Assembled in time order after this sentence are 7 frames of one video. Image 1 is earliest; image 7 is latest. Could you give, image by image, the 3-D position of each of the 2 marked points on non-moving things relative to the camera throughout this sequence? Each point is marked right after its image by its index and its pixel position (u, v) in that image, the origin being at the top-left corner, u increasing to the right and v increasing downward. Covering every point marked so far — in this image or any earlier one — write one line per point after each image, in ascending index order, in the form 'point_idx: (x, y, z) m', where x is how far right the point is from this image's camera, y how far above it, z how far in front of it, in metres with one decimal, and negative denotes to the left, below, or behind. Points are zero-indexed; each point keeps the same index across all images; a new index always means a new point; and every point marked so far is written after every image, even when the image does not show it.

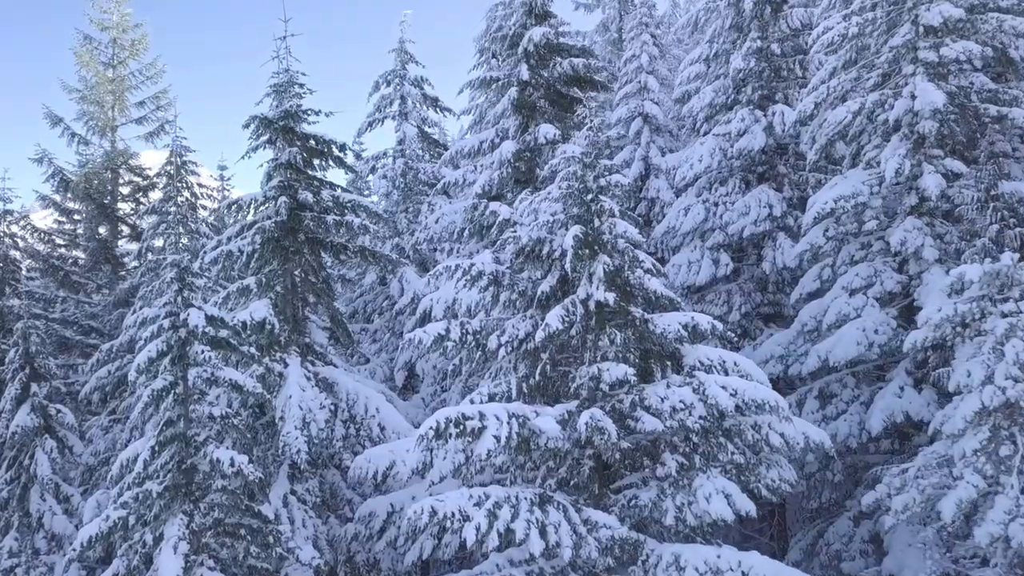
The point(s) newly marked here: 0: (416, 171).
0: (-2.4, +3.0, +14.1) m
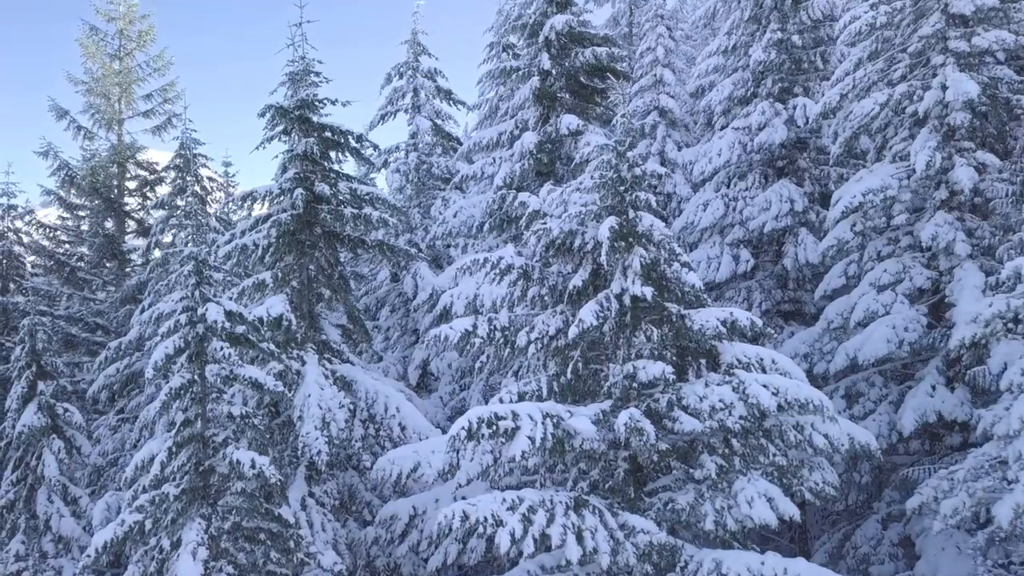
0: (-2.1, +3.1, +13.8) m
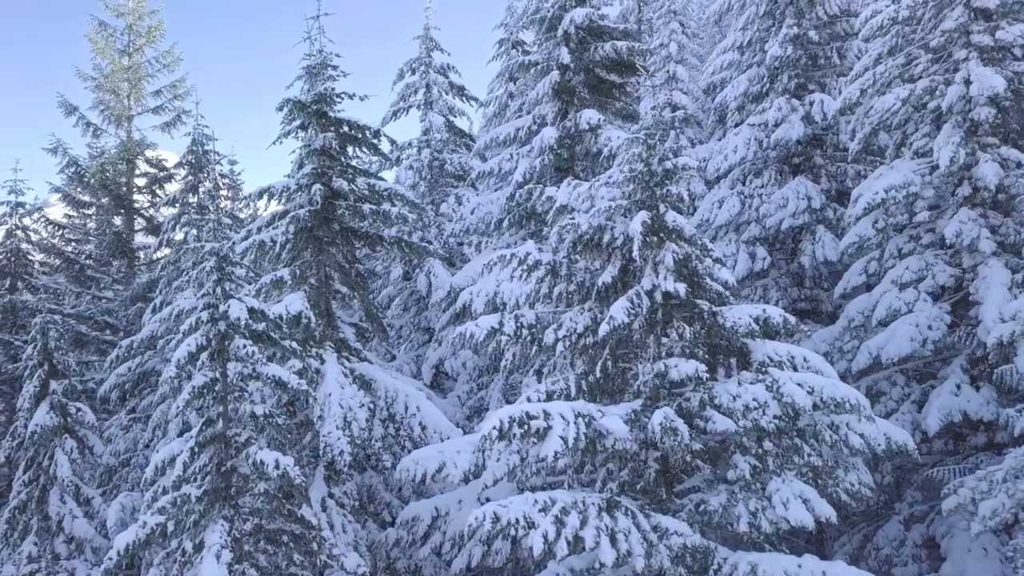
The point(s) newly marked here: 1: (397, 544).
0: (-1.7, +3.1, +13.6) m
1: (-1.7, -3.8, +8.2) m
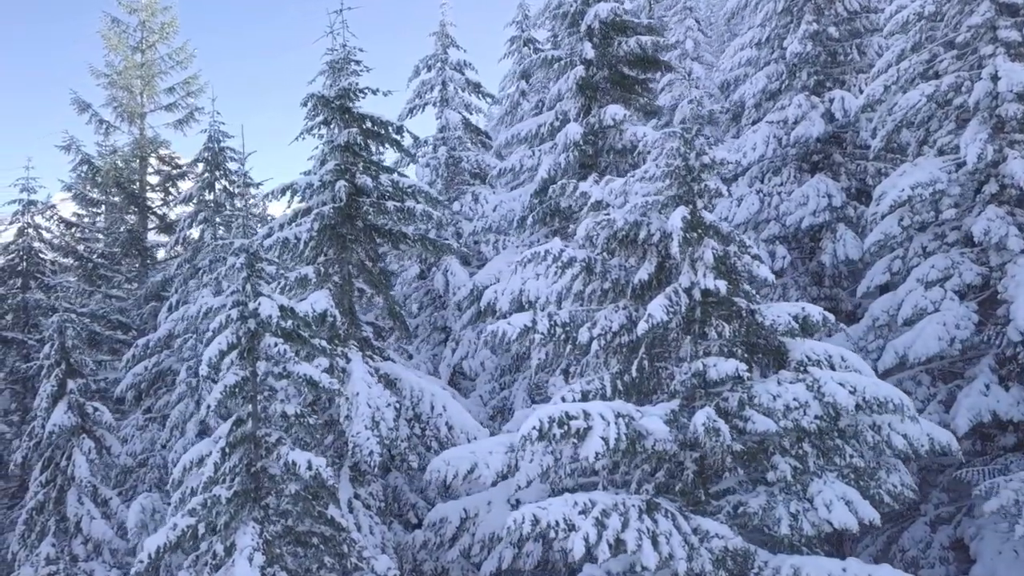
0: (-1.3, +3.1, +13.5) m
1: (-1.3, -3.8, +8.0) m
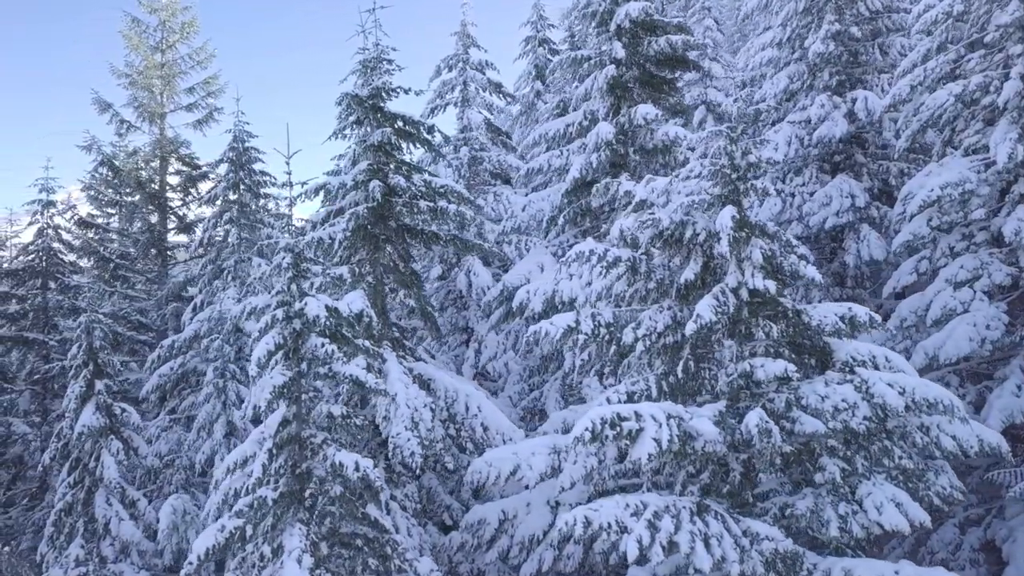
0: (-0.7, +3.1, +13.4) m
1: (-0.7, -3.8, +8.0) m
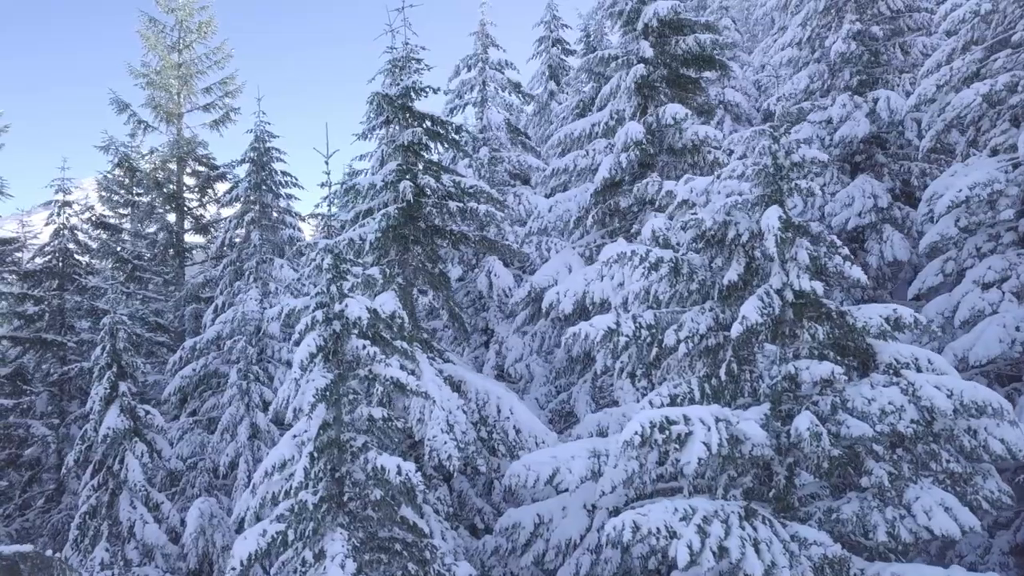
0: (-0.2, +3.1, +13.4) m
1: (-0.3, -3.8, +7.9) m
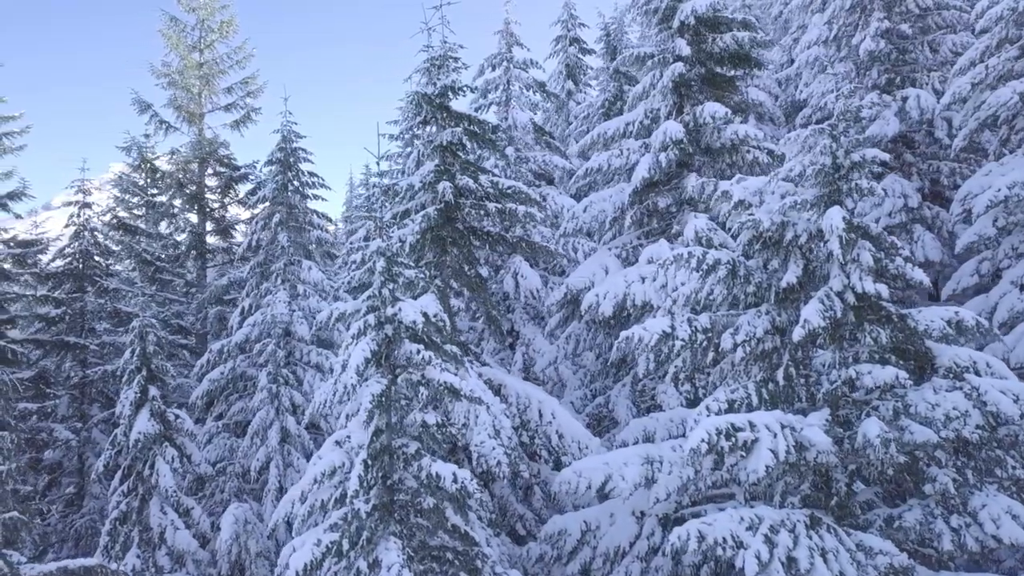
0: (+0.4, +3.1, +13.2) m
1: (+0.4, -3.8, +7.8) m
